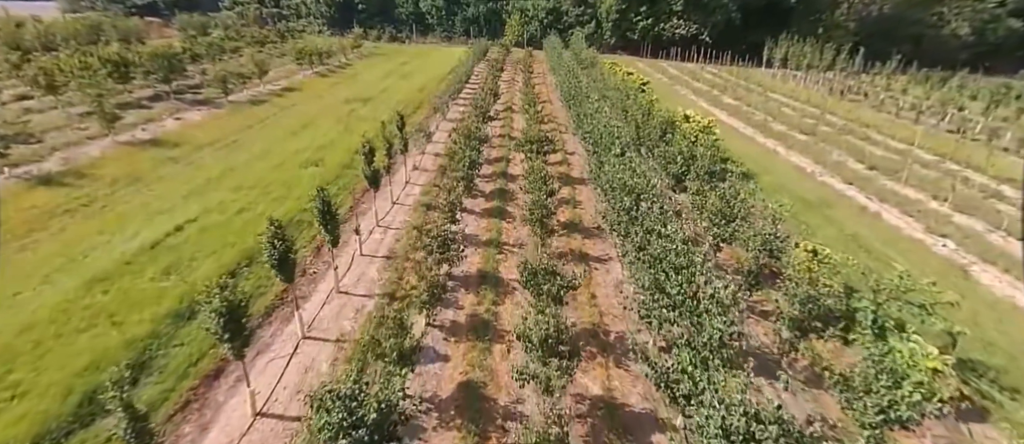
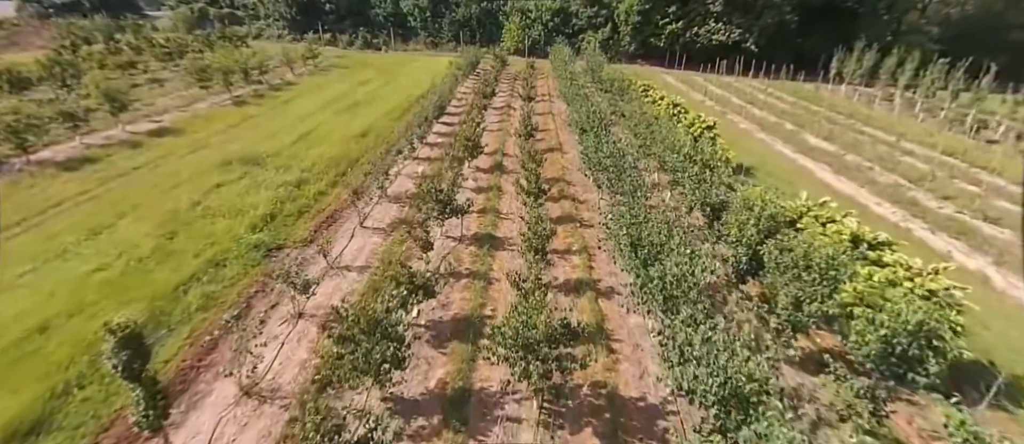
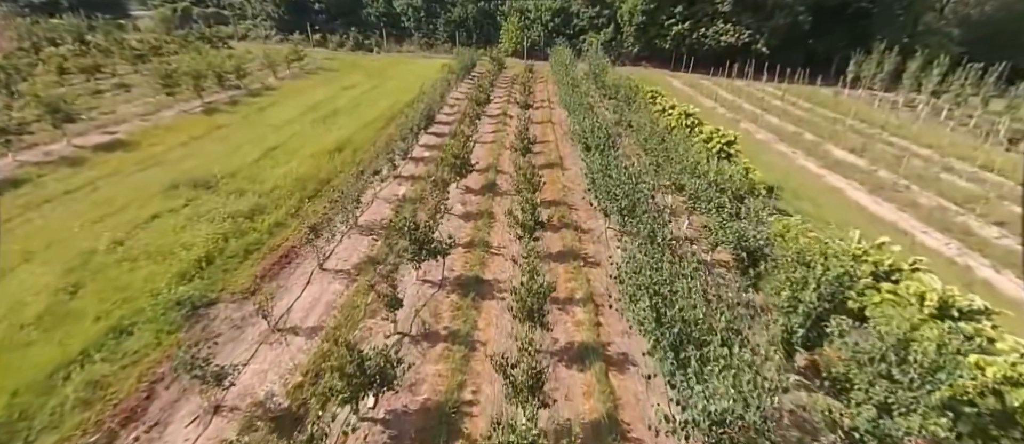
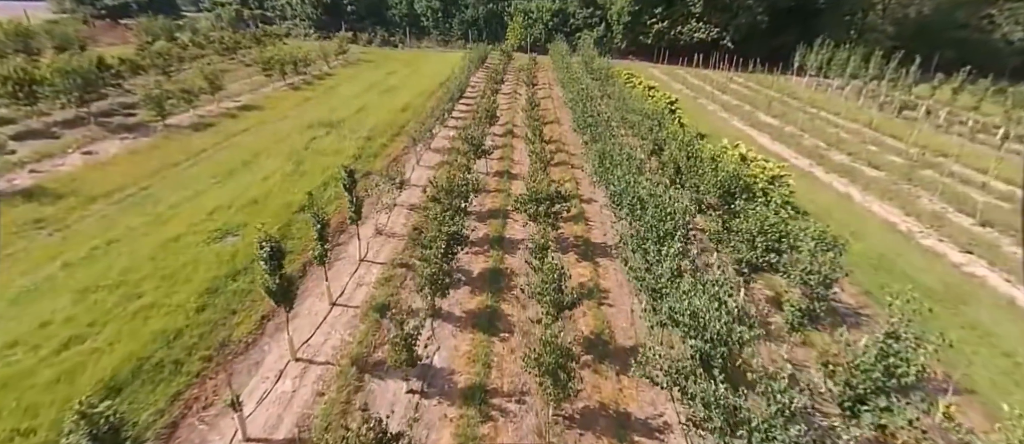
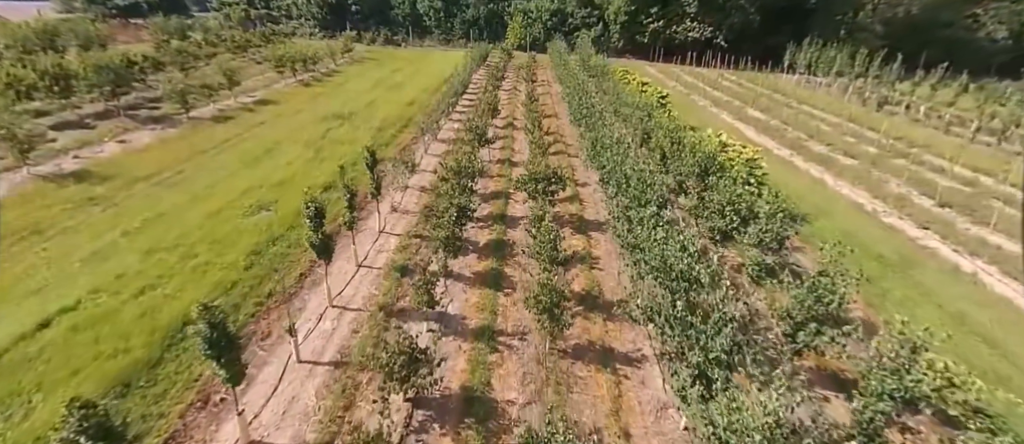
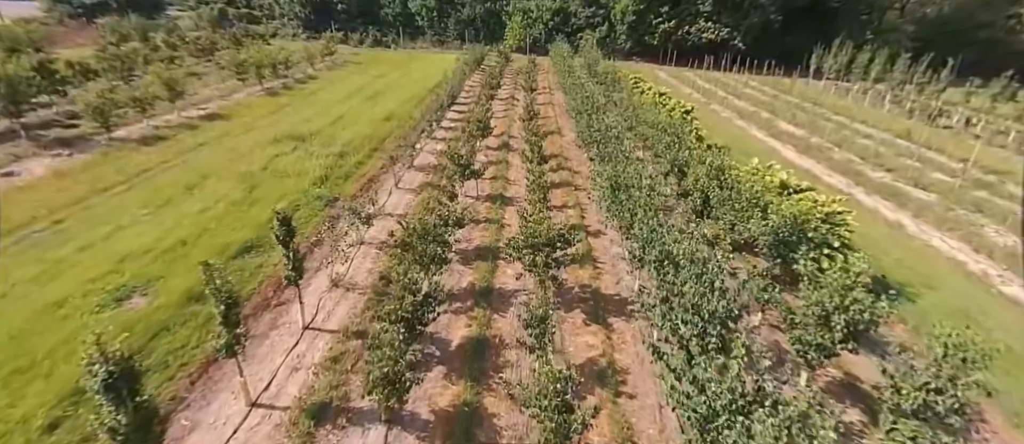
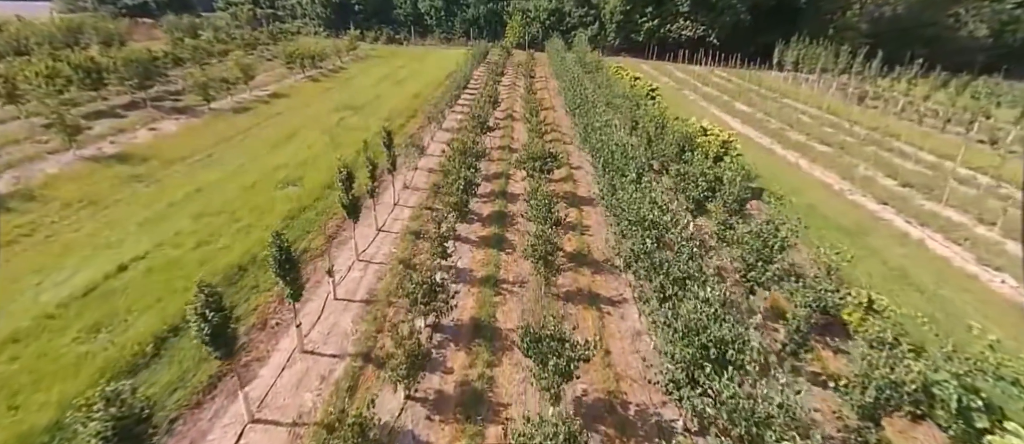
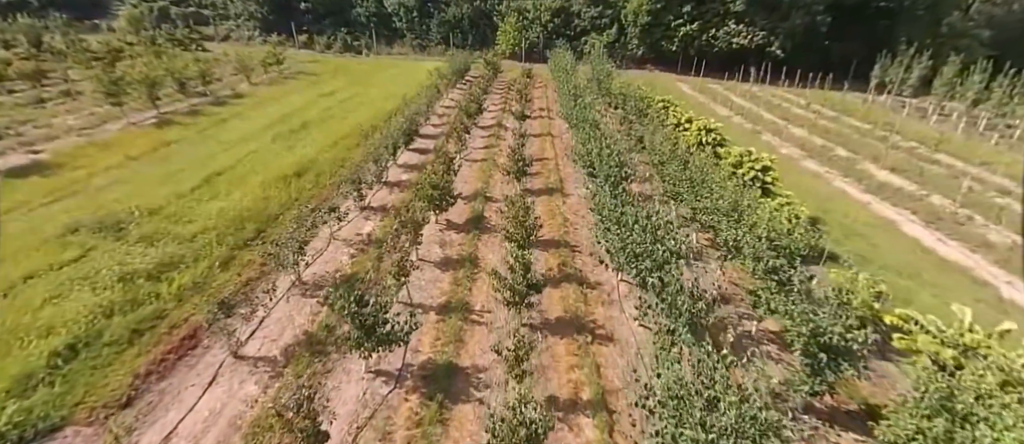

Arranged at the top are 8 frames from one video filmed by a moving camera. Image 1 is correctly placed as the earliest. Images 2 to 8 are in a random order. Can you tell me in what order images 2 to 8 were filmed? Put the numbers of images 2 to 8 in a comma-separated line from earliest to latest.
7, 5, 4, 6, 2, 3, 8
